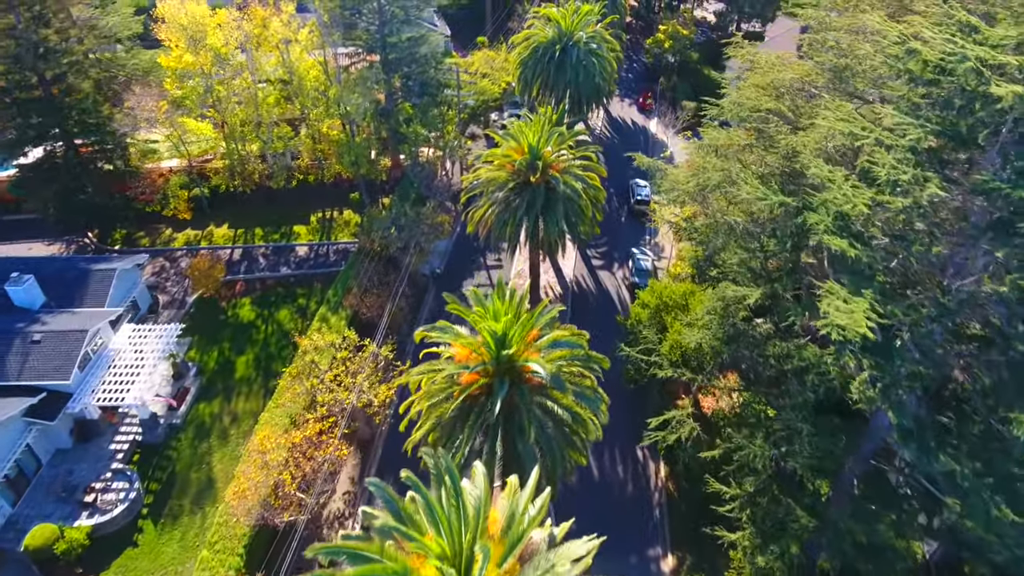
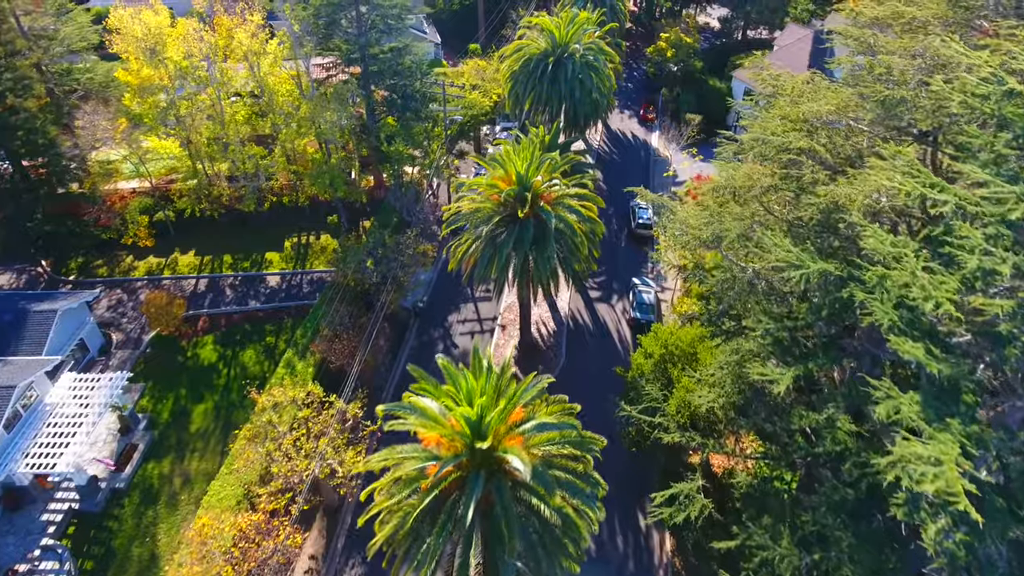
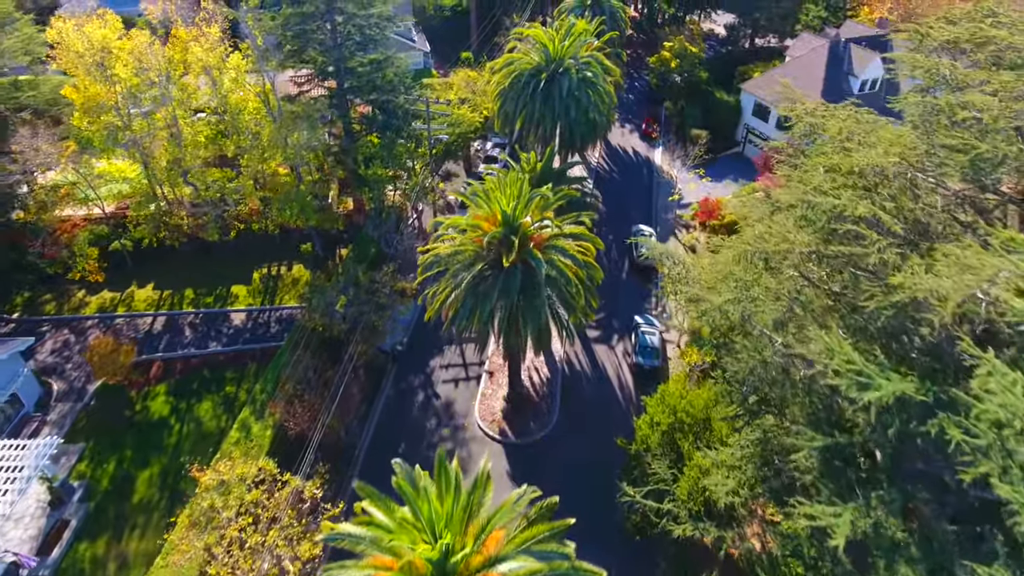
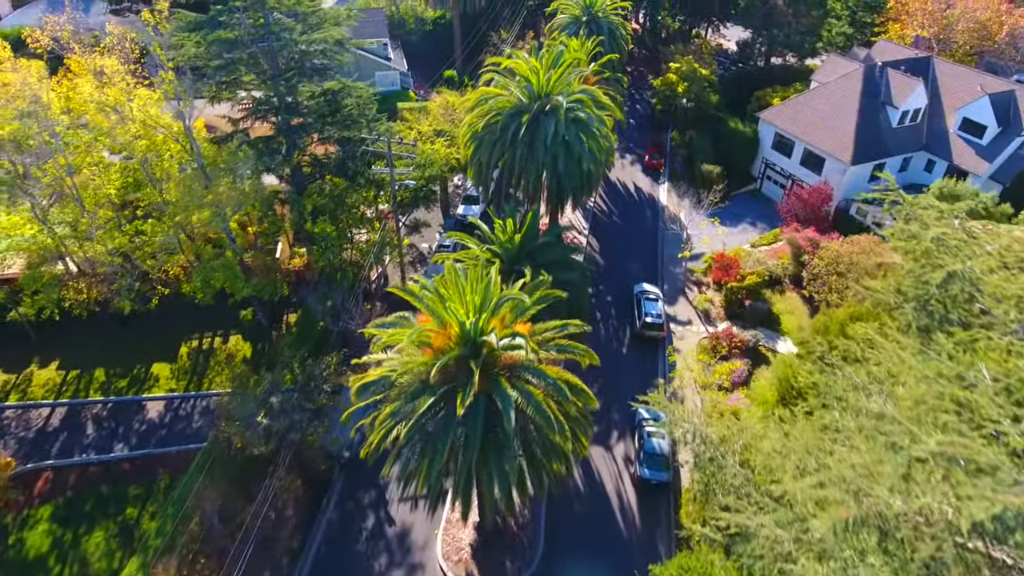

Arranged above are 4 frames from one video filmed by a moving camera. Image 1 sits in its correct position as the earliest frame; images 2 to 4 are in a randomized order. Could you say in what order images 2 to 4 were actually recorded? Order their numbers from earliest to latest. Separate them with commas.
2, 3, 4
